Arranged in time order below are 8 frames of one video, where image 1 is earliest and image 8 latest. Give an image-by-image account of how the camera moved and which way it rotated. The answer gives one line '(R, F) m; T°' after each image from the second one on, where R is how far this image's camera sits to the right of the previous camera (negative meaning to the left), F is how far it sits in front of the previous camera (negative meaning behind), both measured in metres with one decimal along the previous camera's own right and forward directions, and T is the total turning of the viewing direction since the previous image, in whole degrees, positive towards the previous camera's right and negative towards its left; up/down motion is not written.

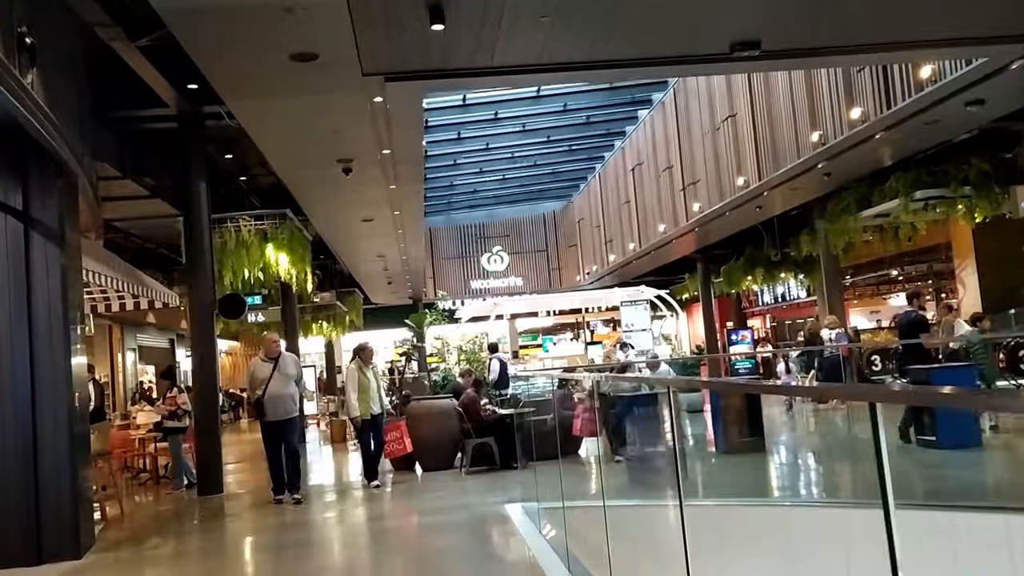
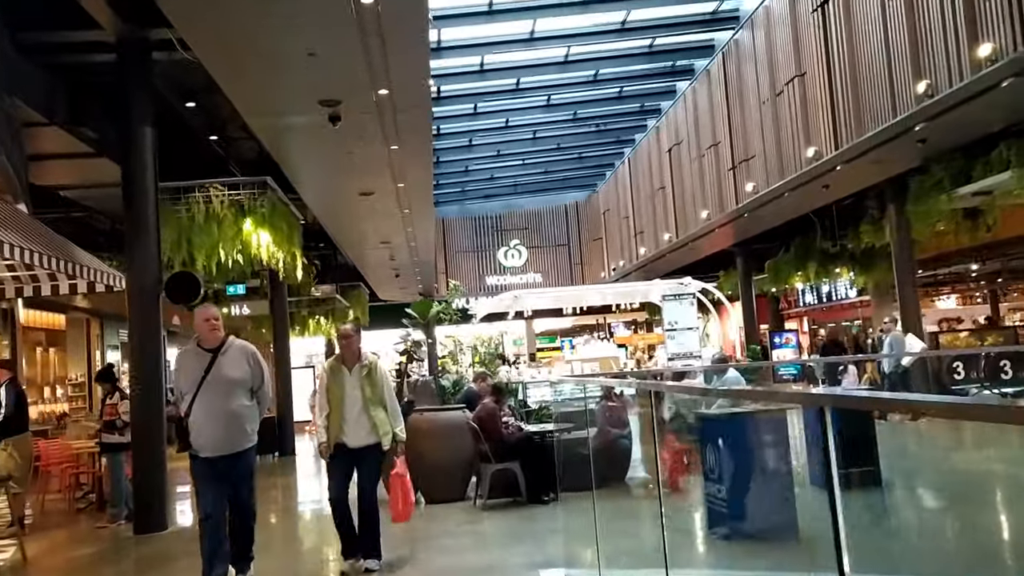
(-0.1, +1.9) m; -1°
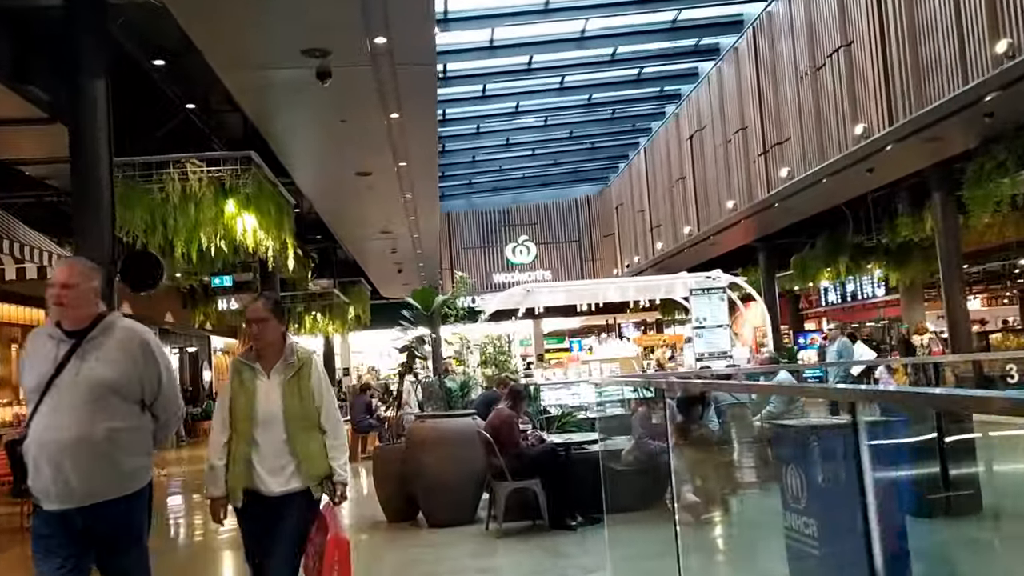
(-0.1, +1.0) m; 0°
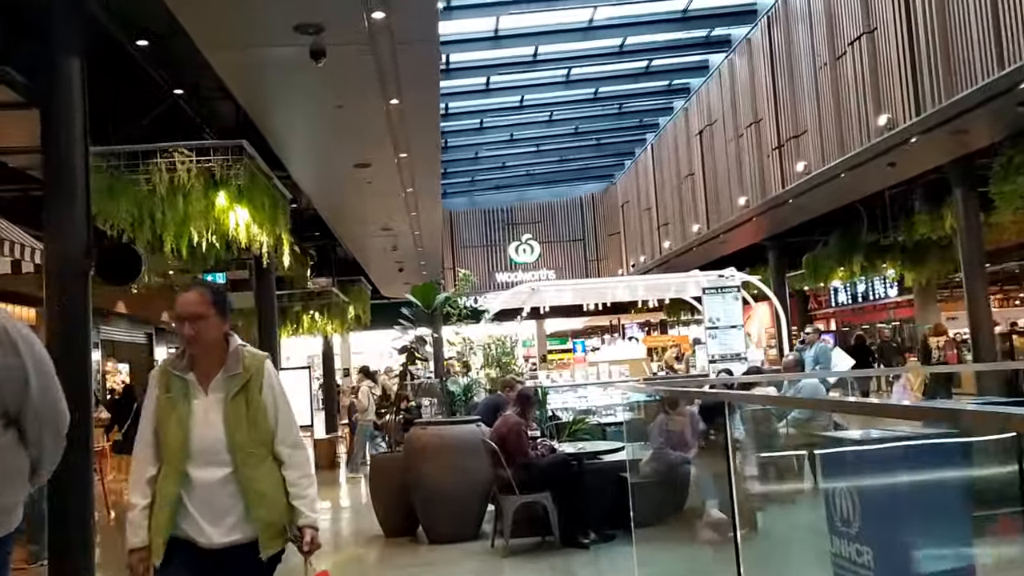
(0.0, +0.4) m; 0°
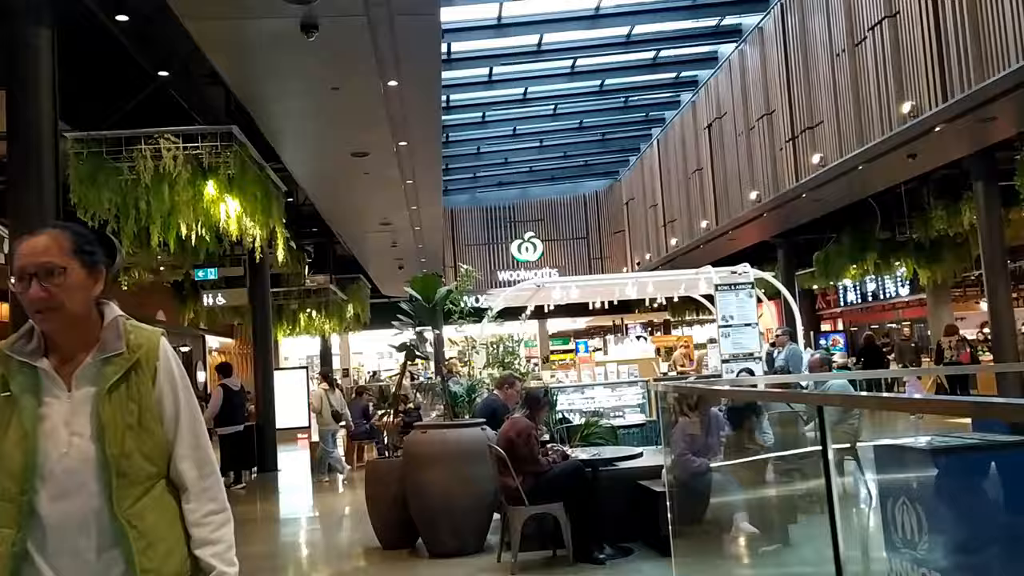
(0.0, +0.4) m; 0°
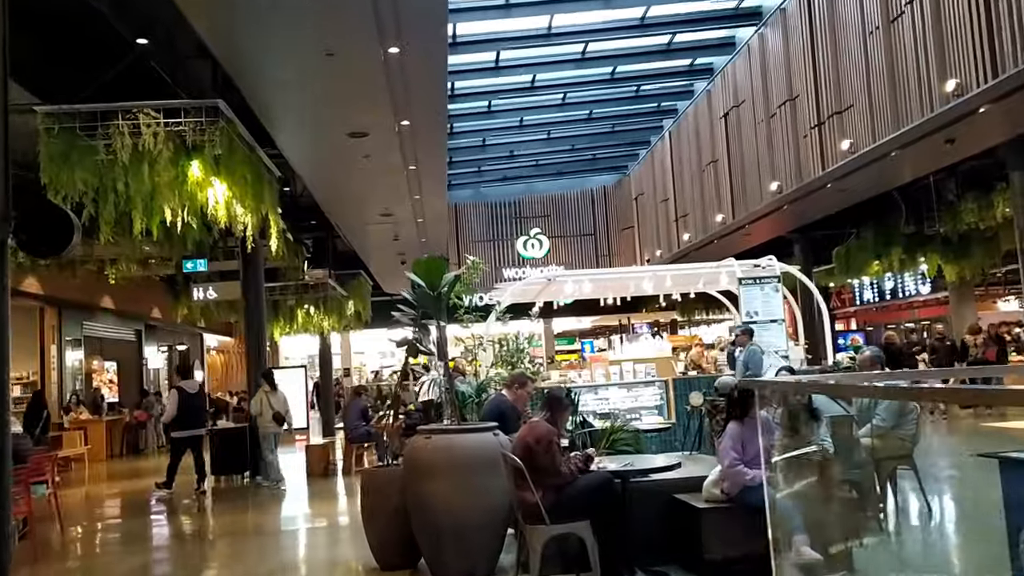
(-0.1, +0.6) m; 0°
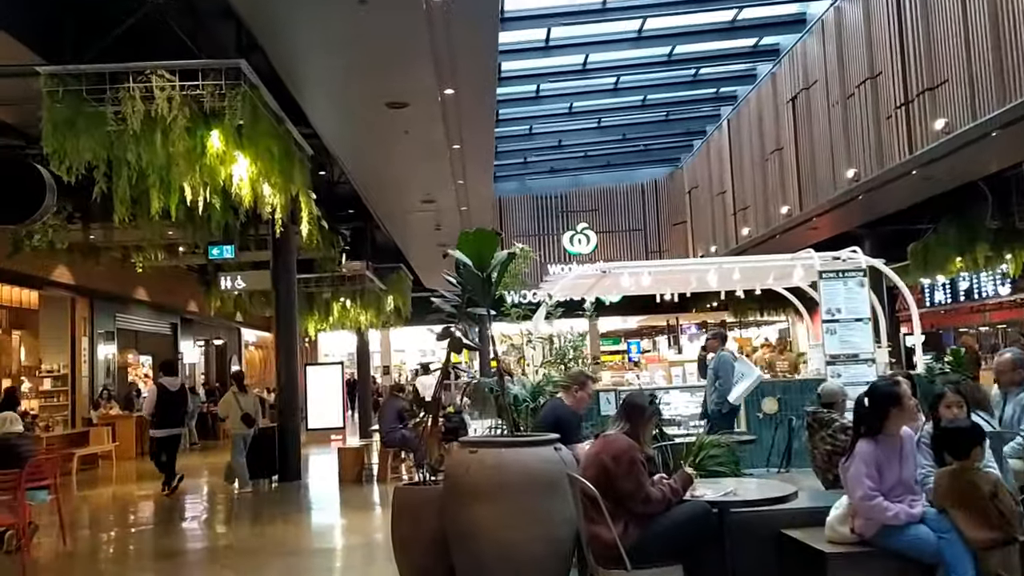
(-0.1, +0.8) m; -3°
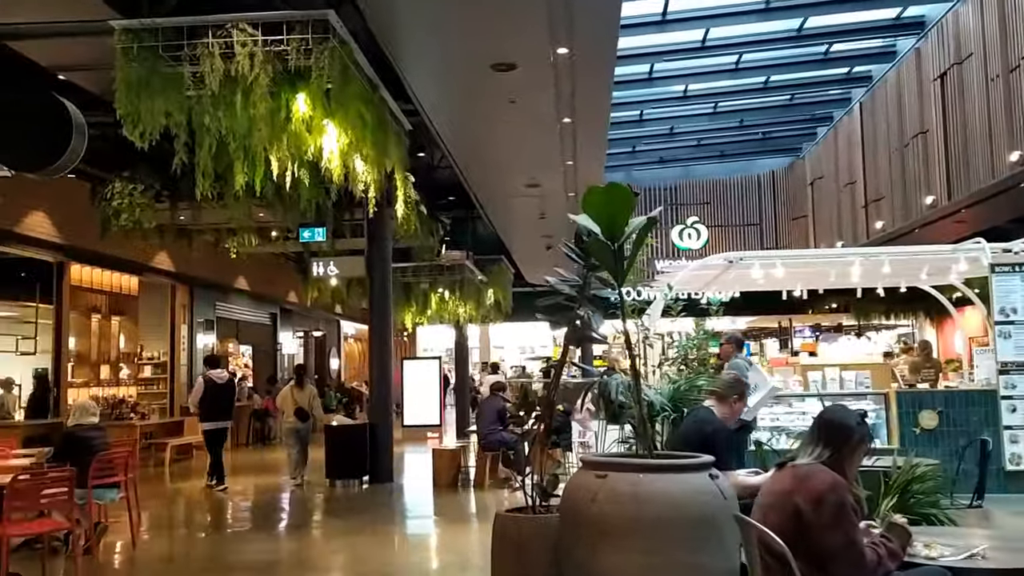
(-0.1, +0.8) m; -6°
